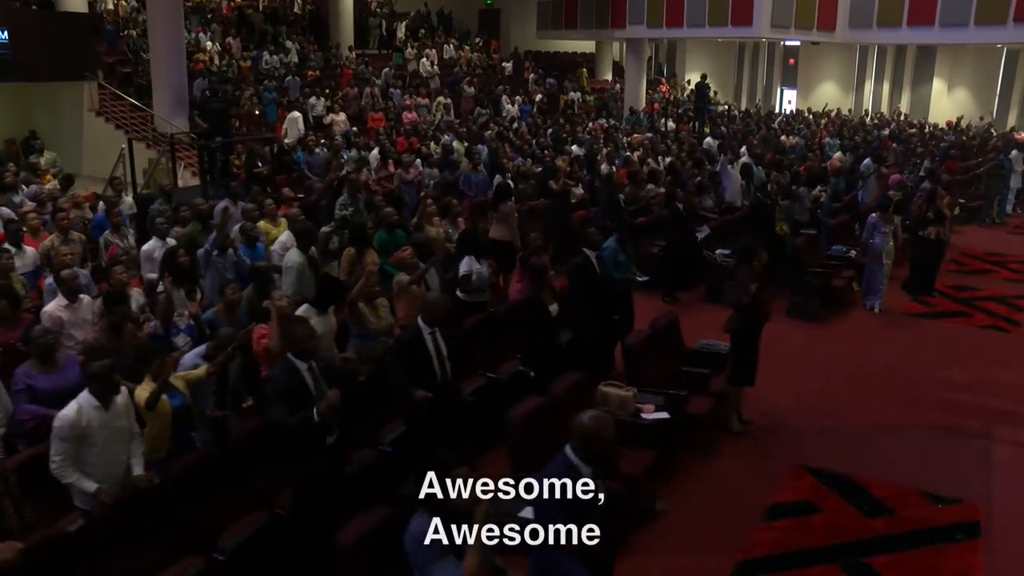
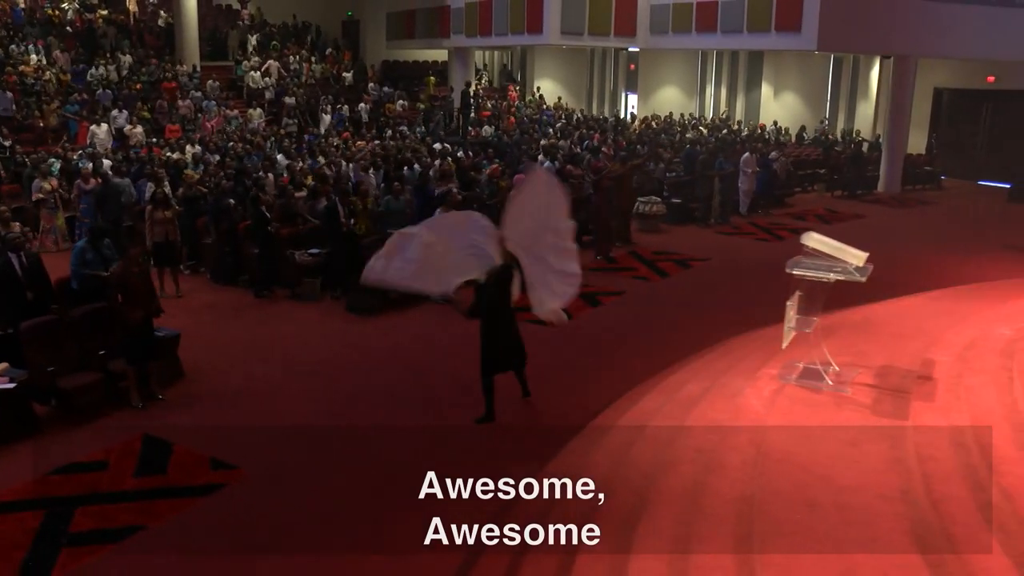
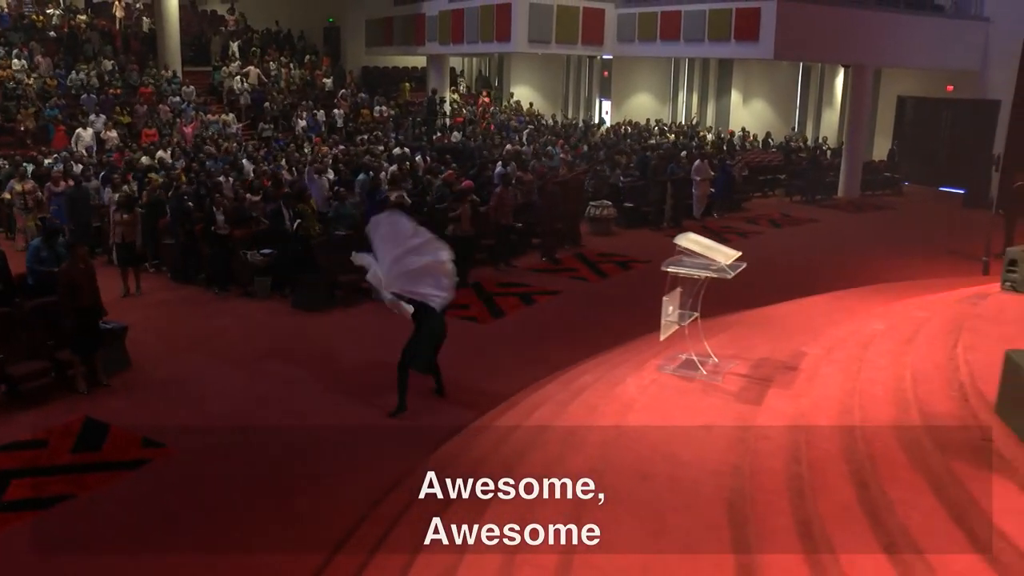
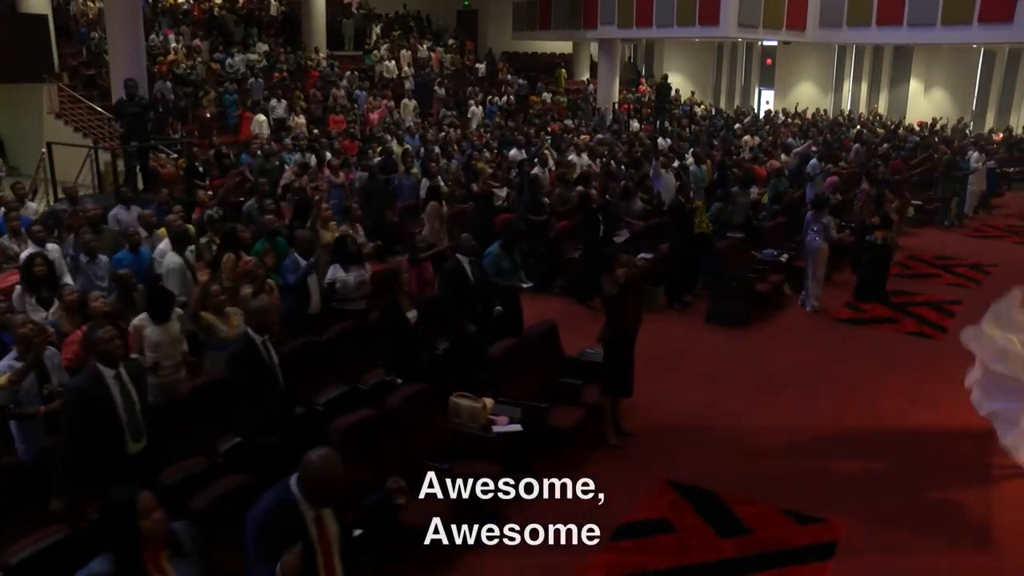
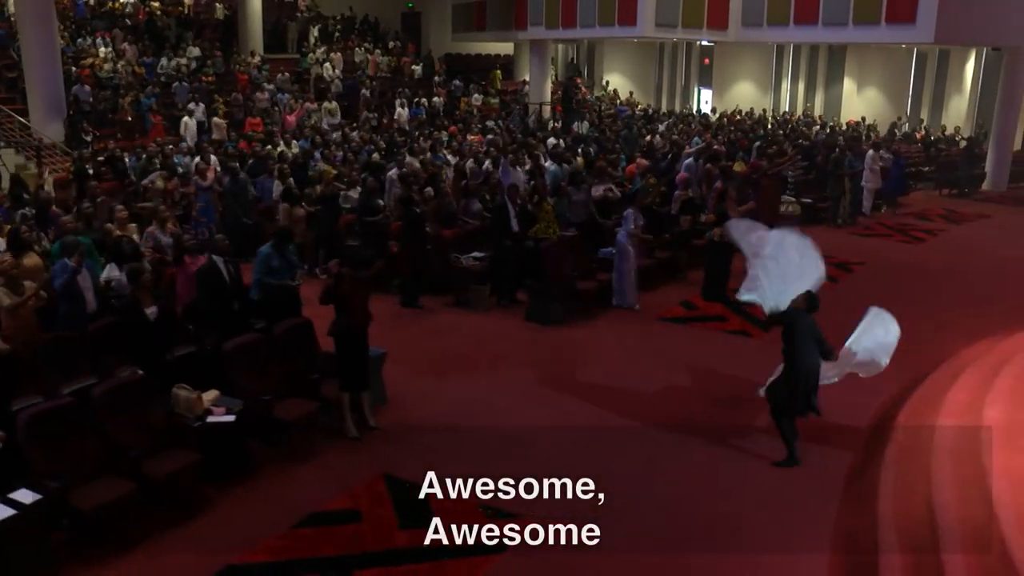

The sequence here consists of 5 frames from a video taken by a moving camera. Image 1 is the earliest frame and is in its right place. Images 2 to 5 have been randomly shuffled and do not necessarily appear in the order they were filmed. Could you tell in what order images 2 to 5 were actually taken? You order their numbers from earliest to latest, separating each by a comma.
4, 5, 2, 3
